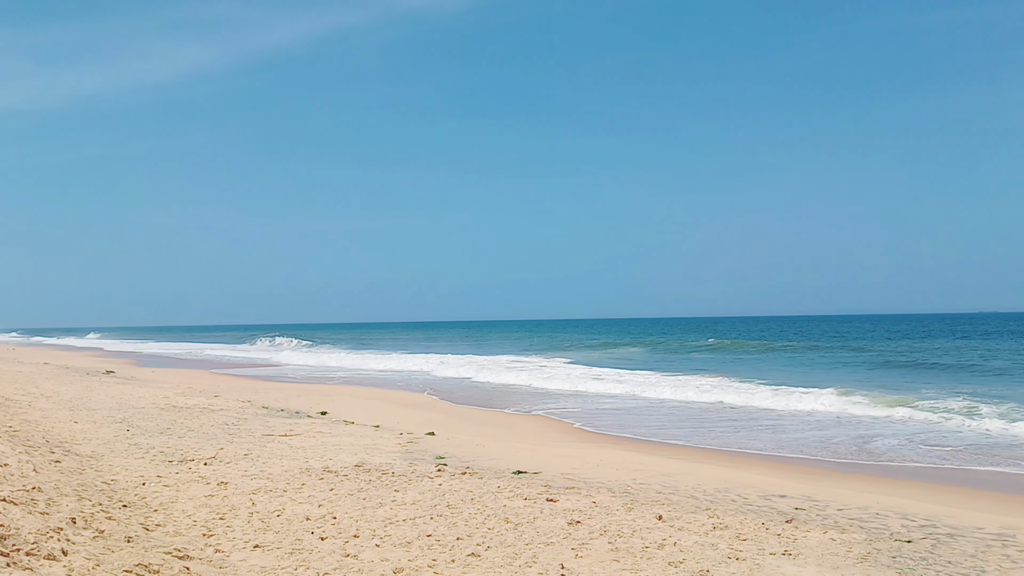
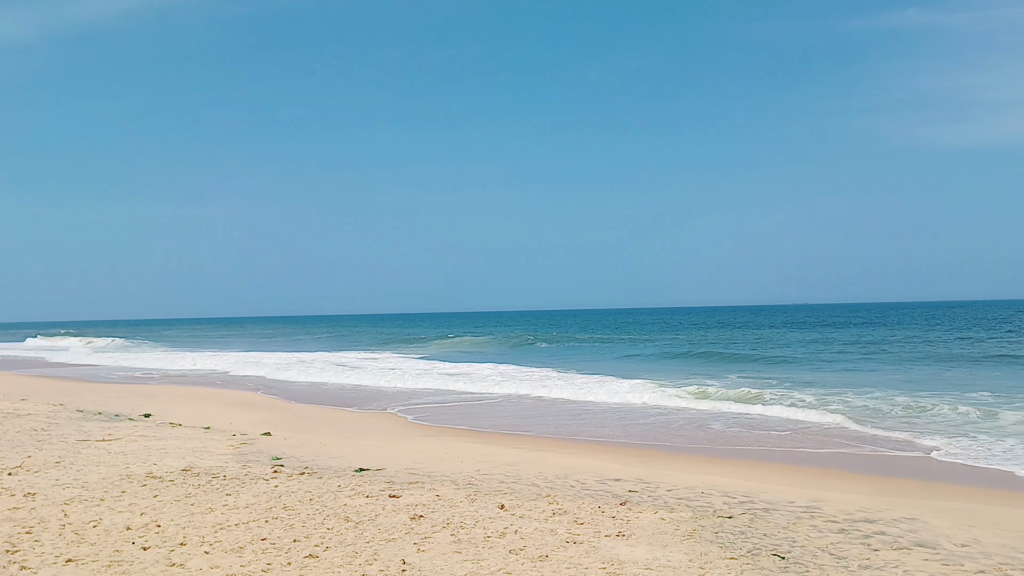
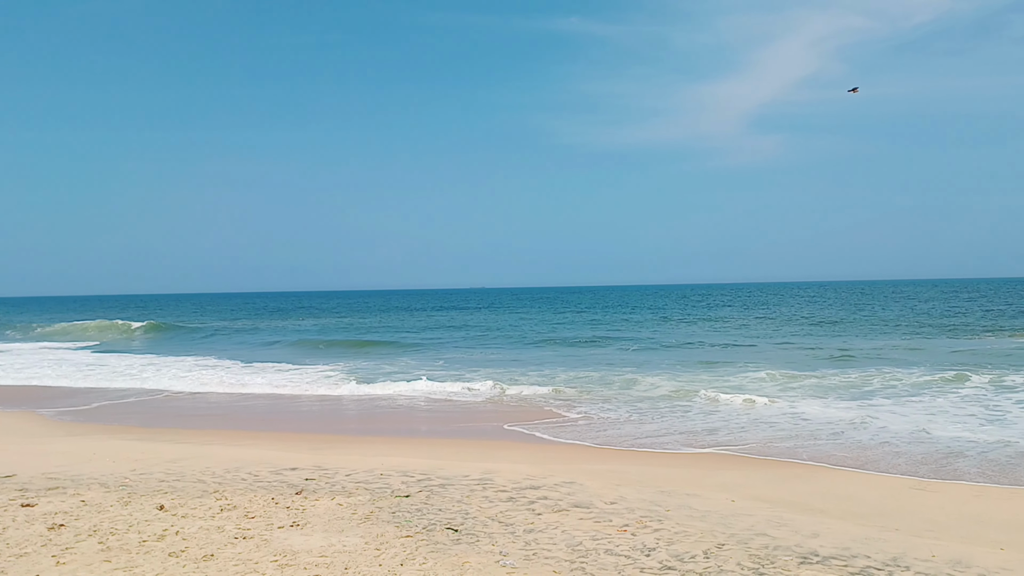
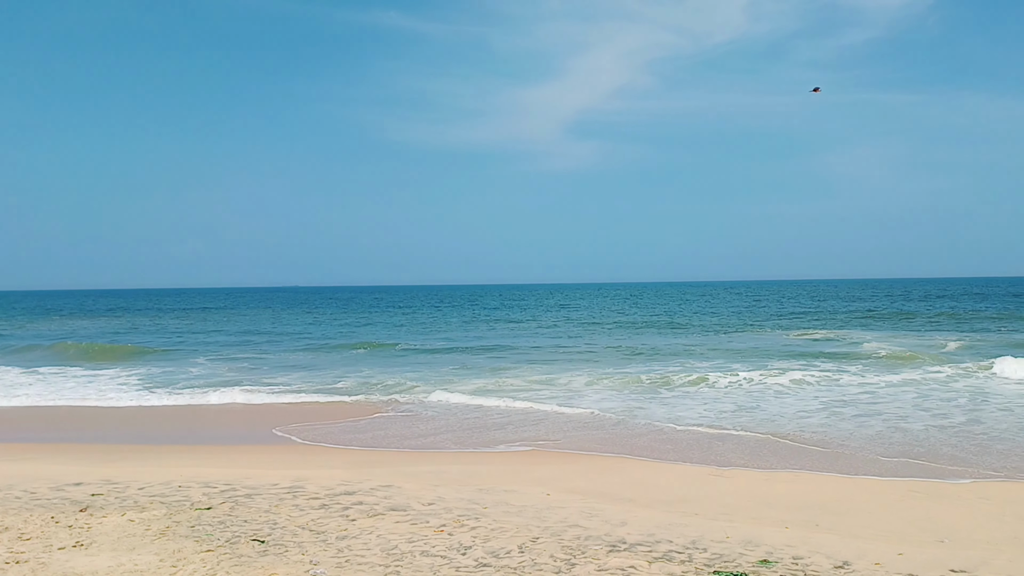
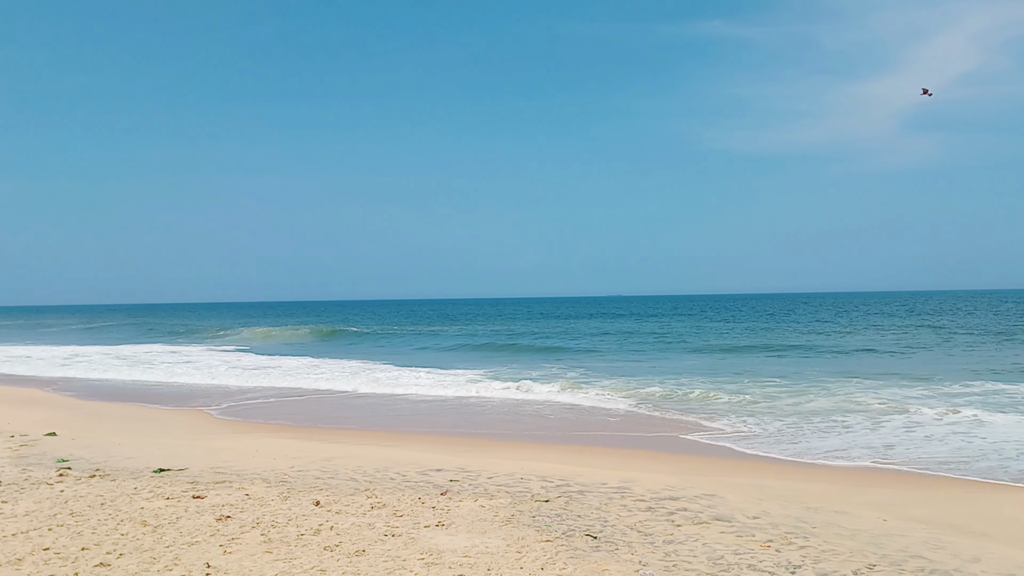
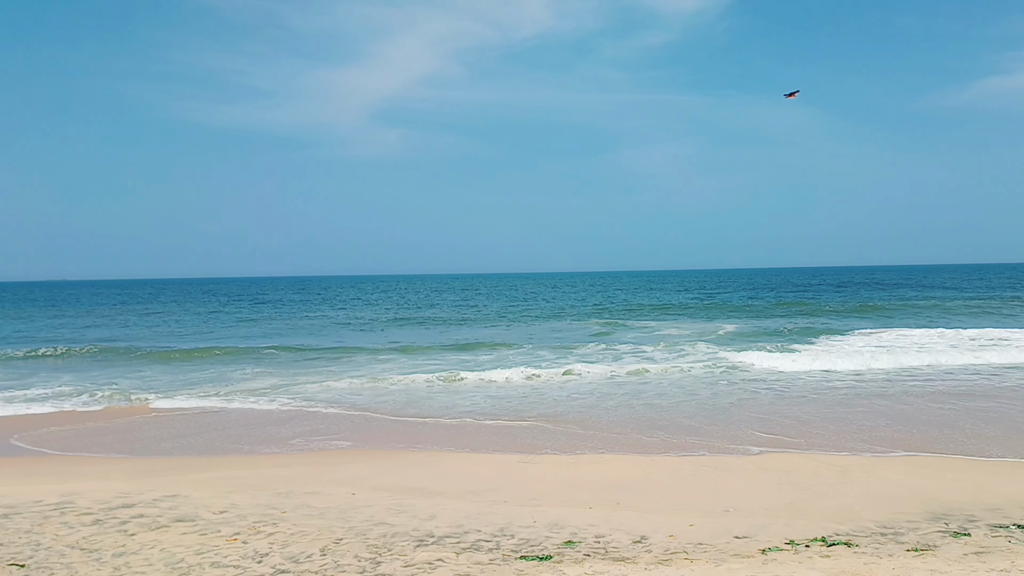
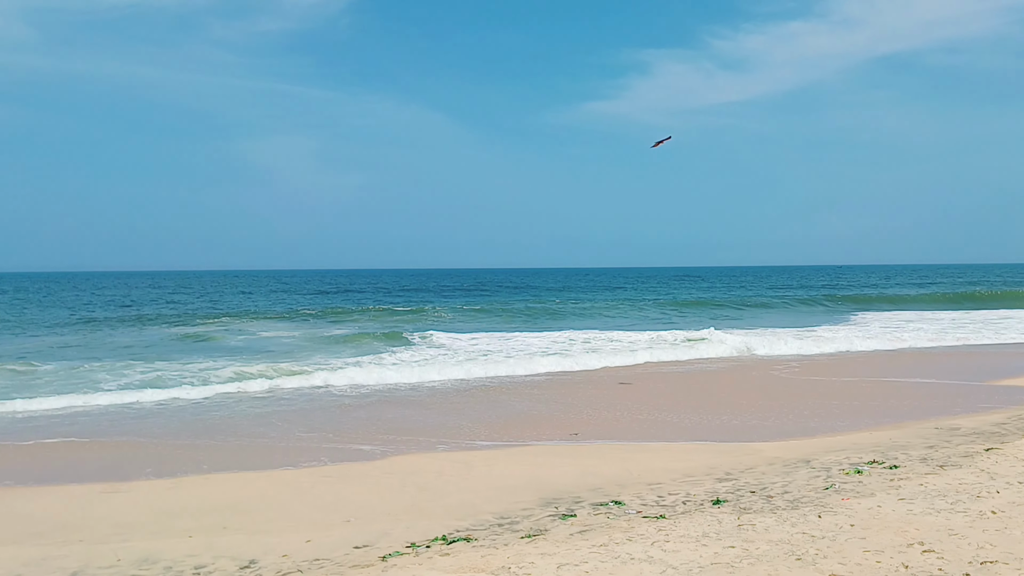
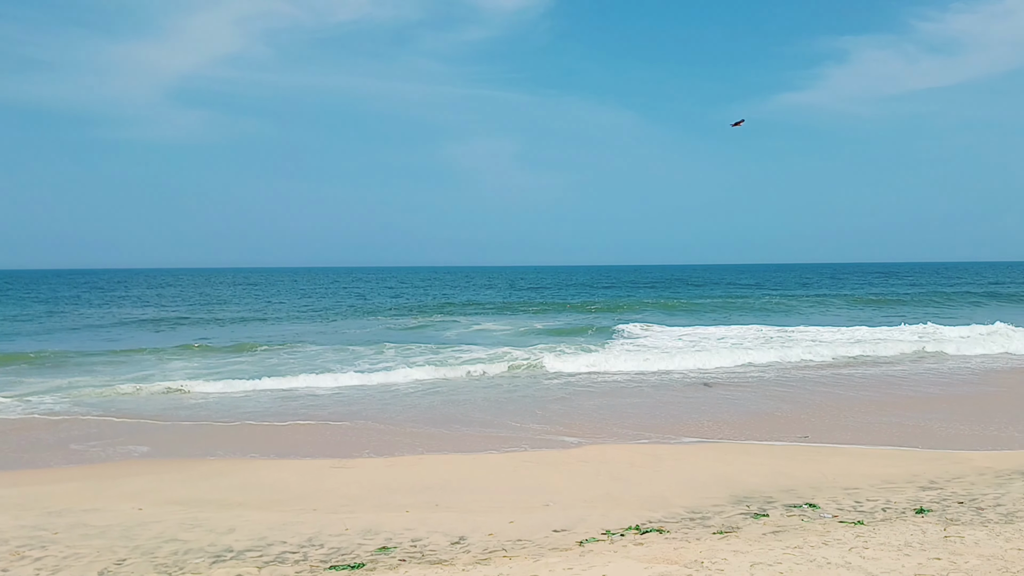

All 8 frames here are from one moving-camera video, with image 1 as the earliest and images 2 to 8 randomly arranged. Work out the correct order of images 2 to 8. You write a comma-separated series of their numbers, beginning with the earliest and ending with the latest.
2, 5, 3, 4, 6, 8, 7
